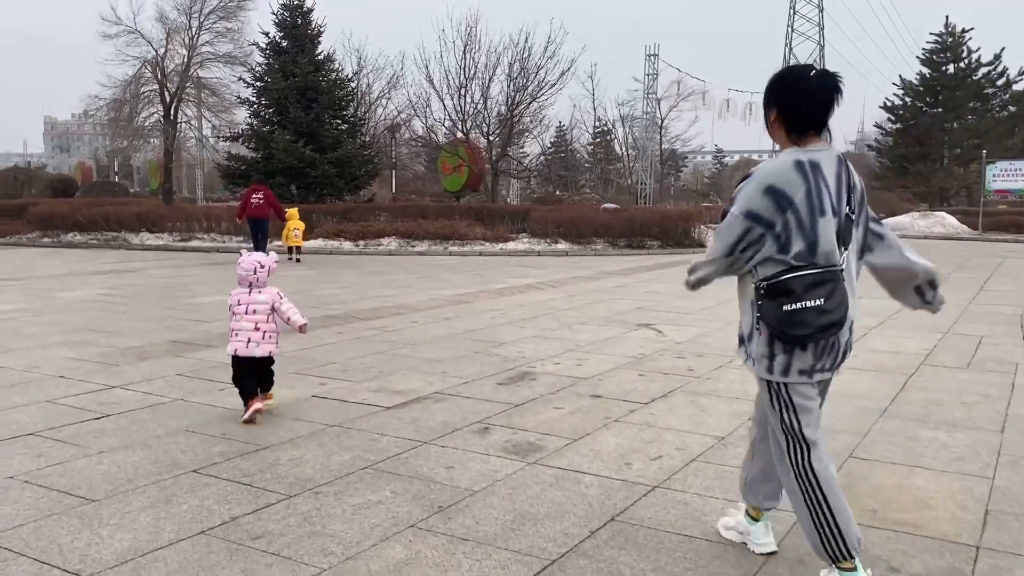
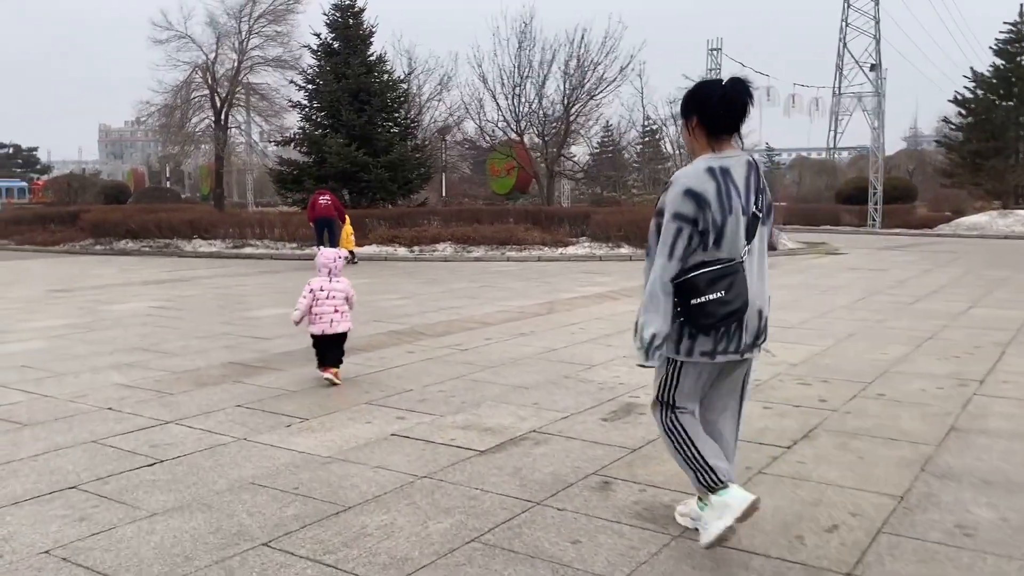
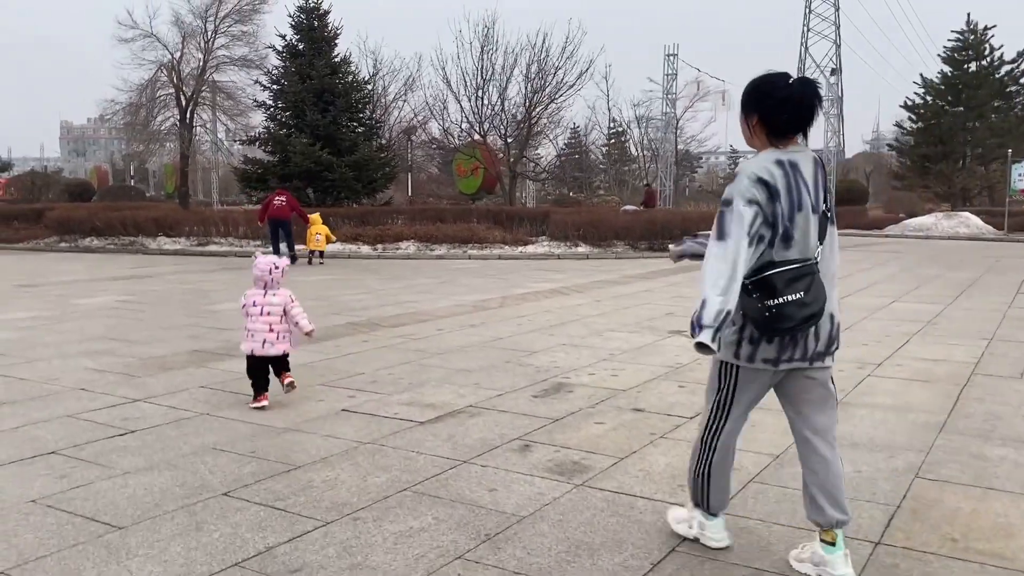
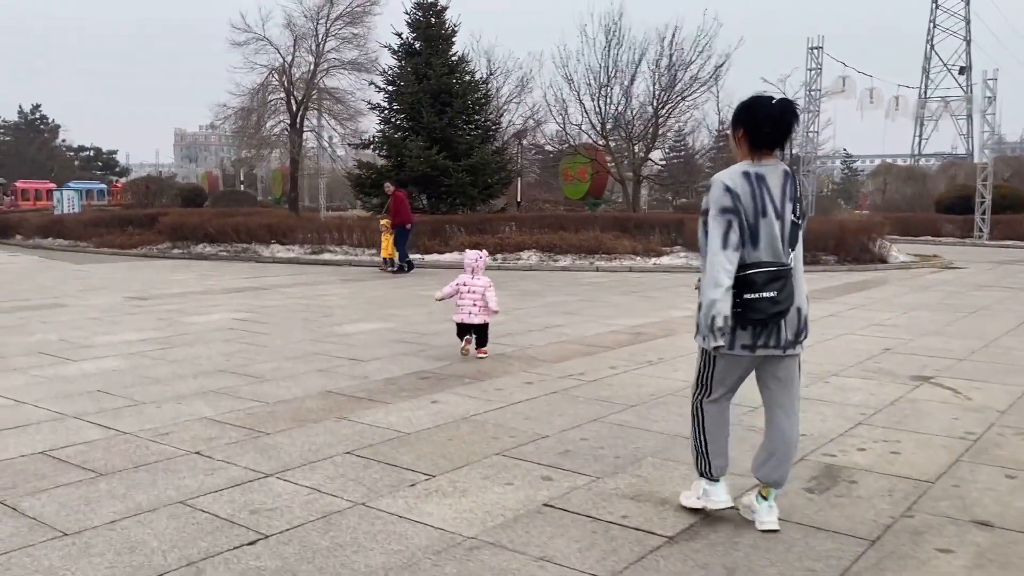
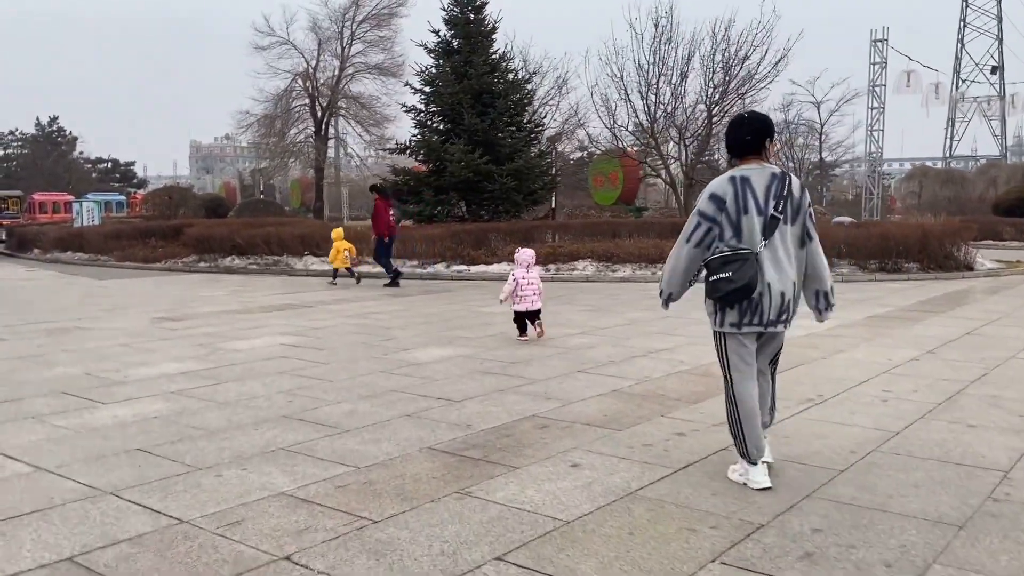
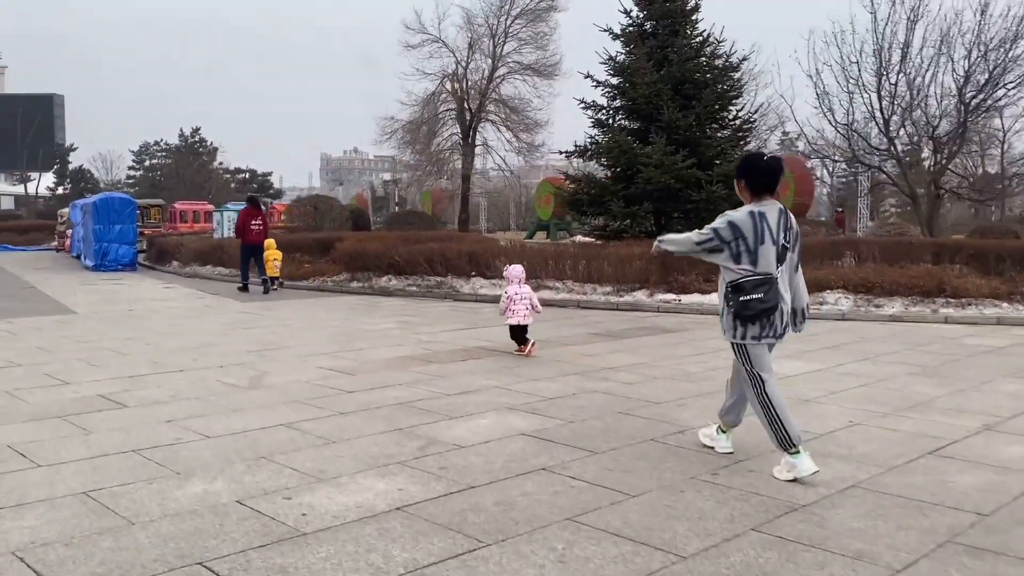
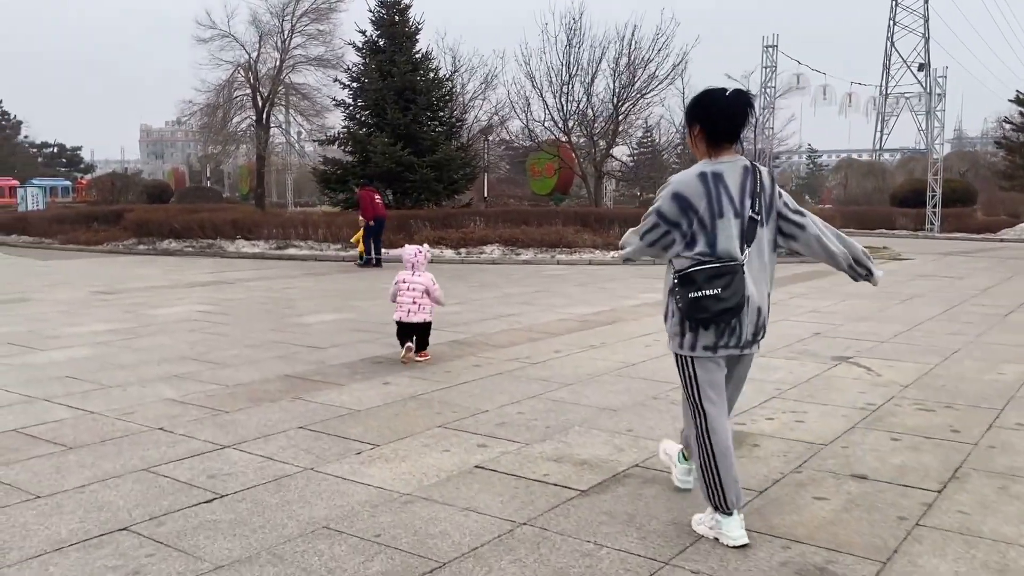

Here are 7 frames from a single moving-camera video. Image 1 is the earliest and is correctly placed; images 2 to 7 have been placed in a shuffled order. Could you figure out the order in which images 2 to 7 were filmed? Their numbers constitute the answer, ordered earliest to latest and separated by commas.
3, 2, 7, 4, 5, 6
